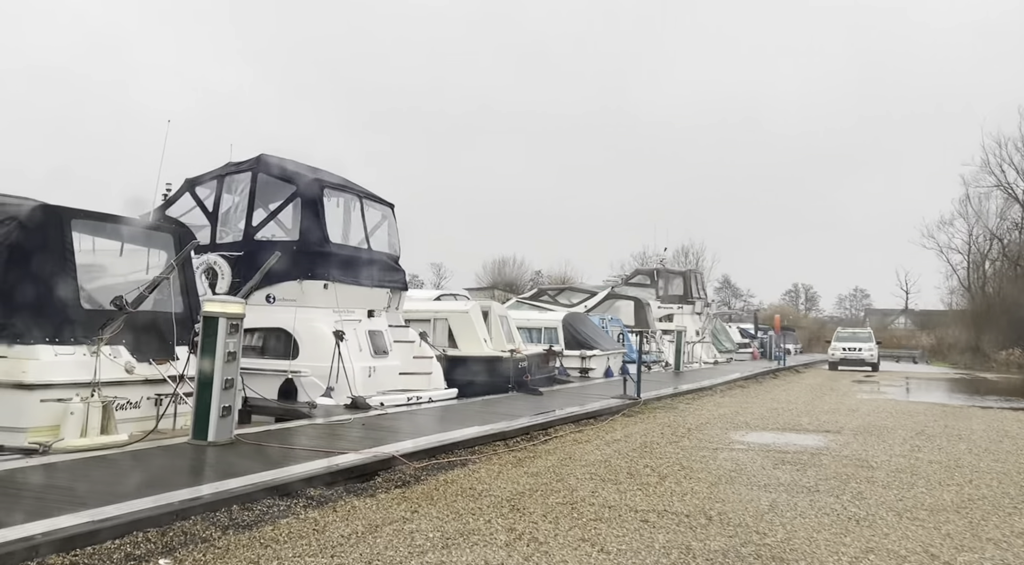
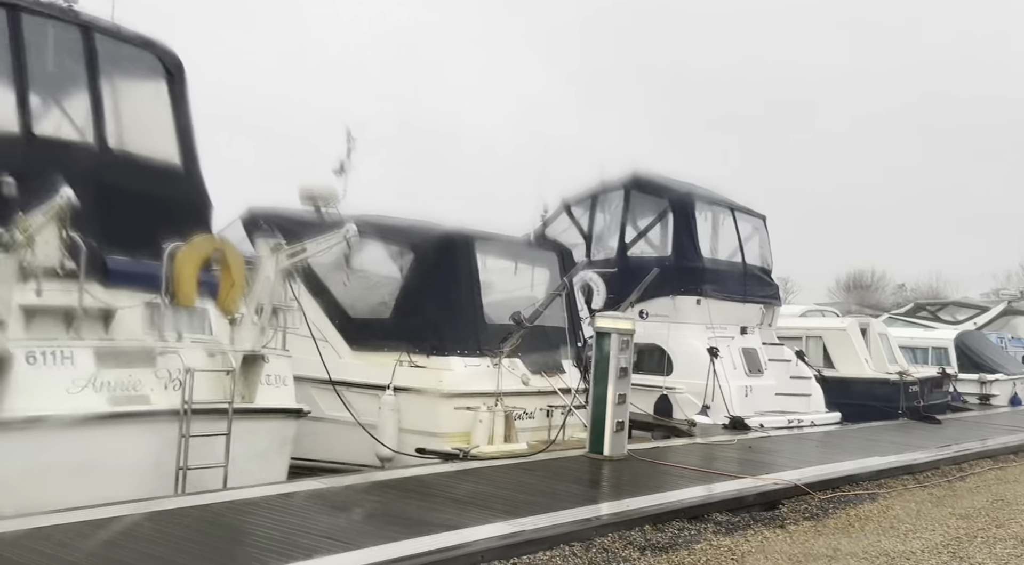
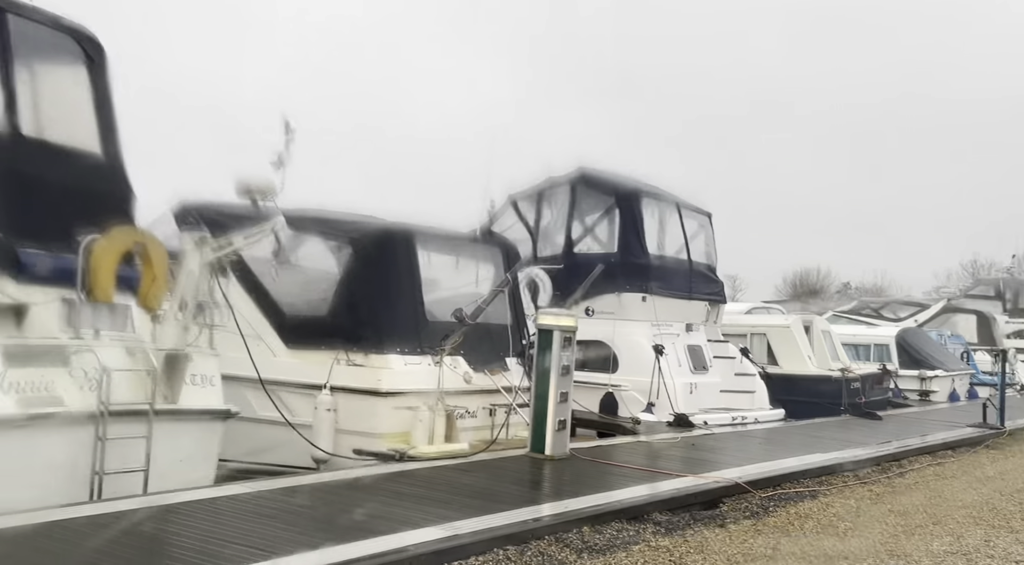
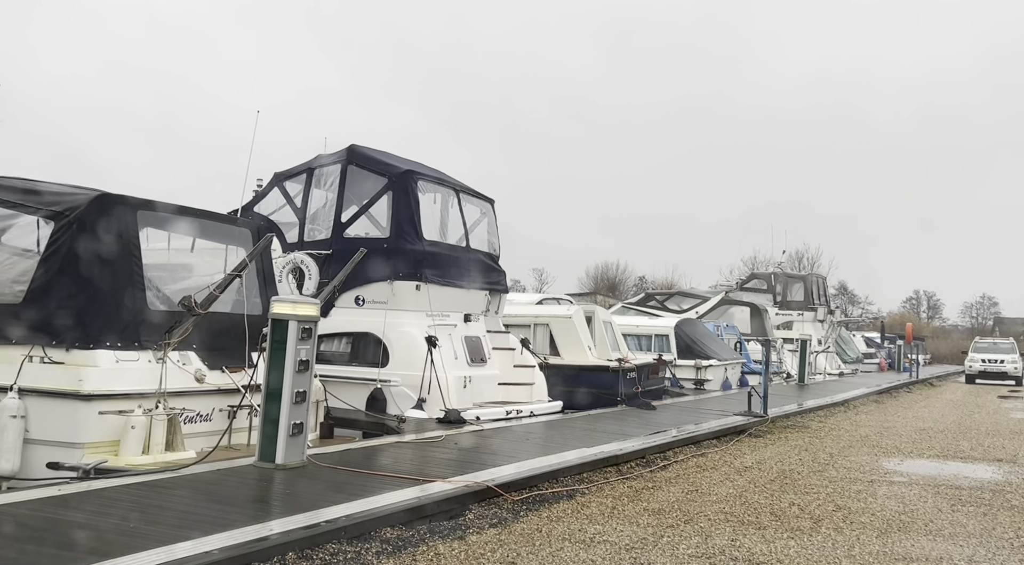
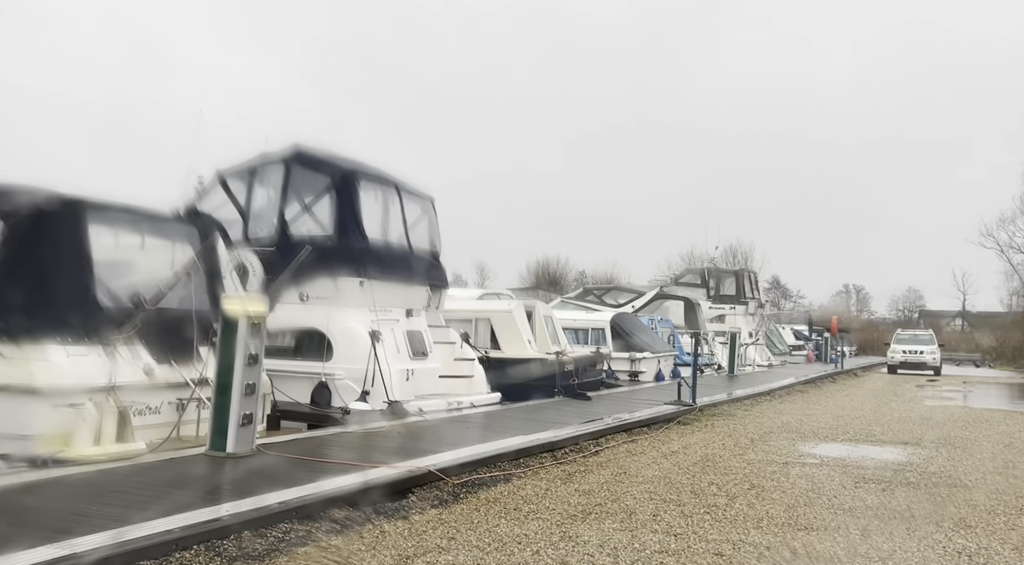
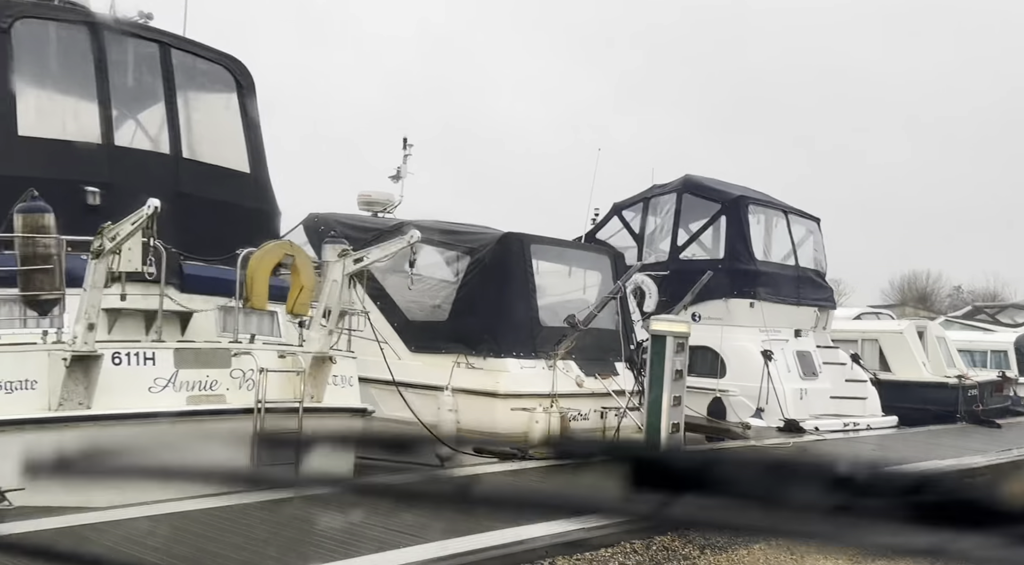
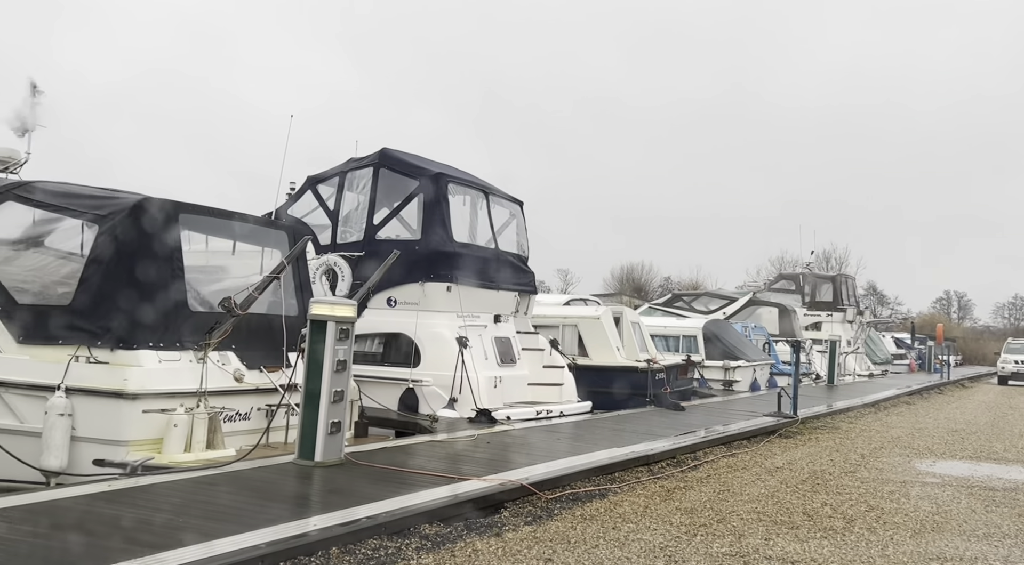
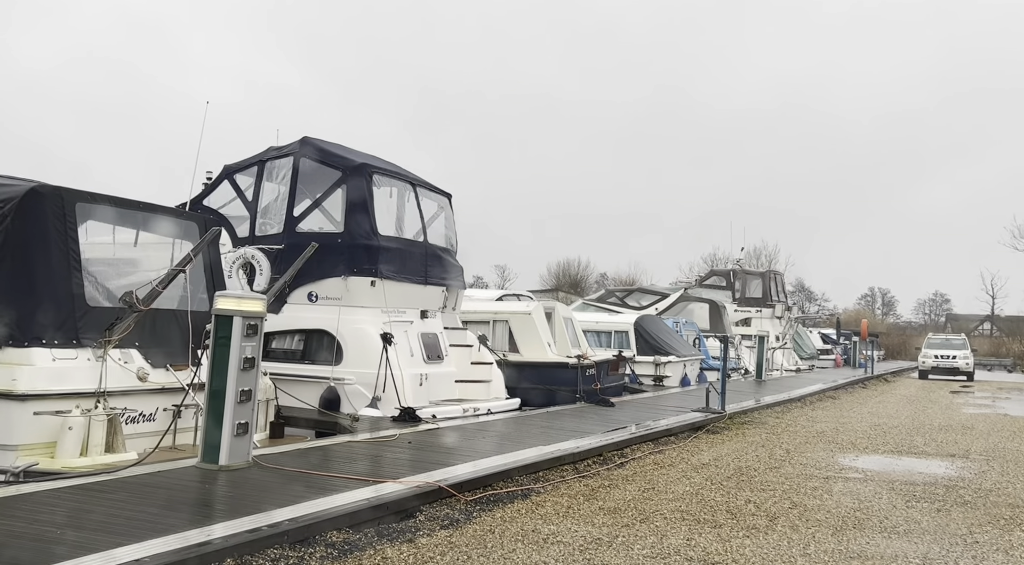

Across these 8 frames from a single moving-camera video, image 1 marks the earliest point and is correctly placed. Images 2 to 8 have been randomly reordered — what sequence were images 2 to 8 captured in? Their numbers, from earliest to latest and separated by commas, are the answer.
5, 8, 4, 7, 3, 2, 6
